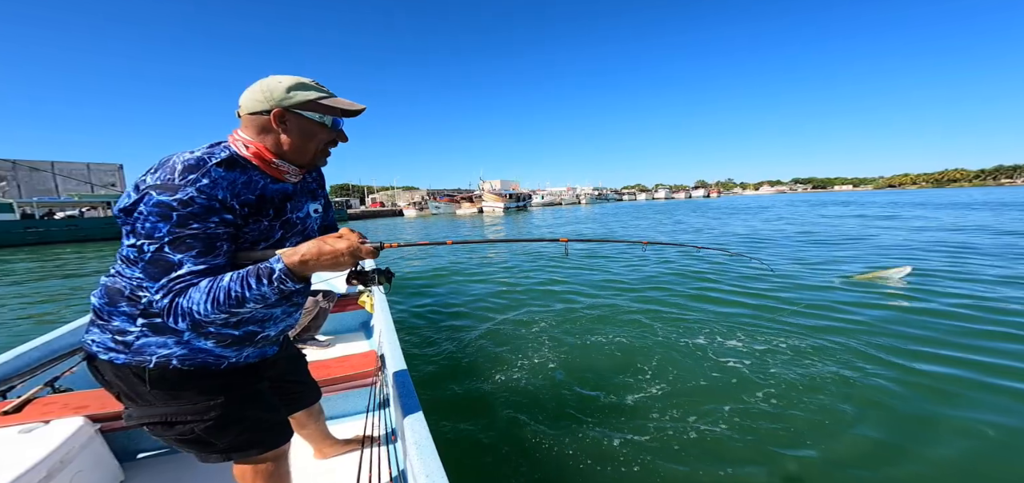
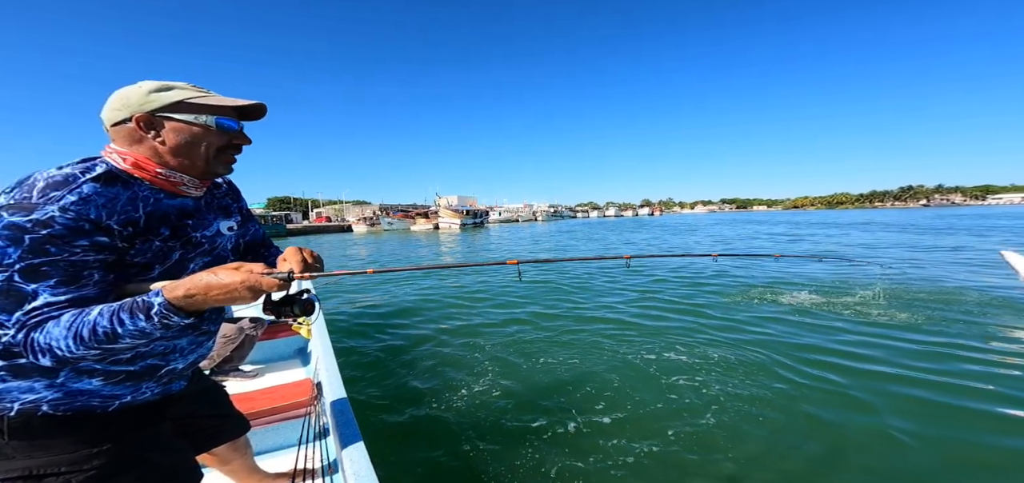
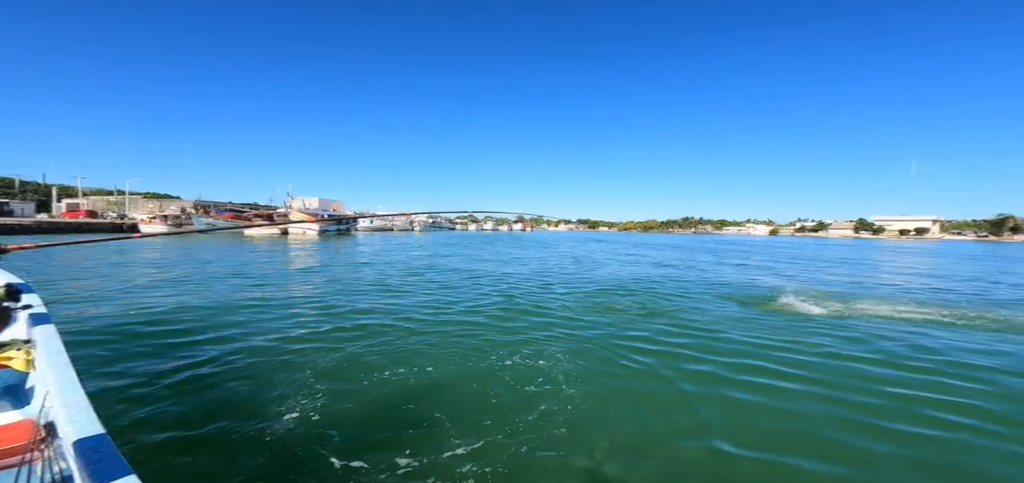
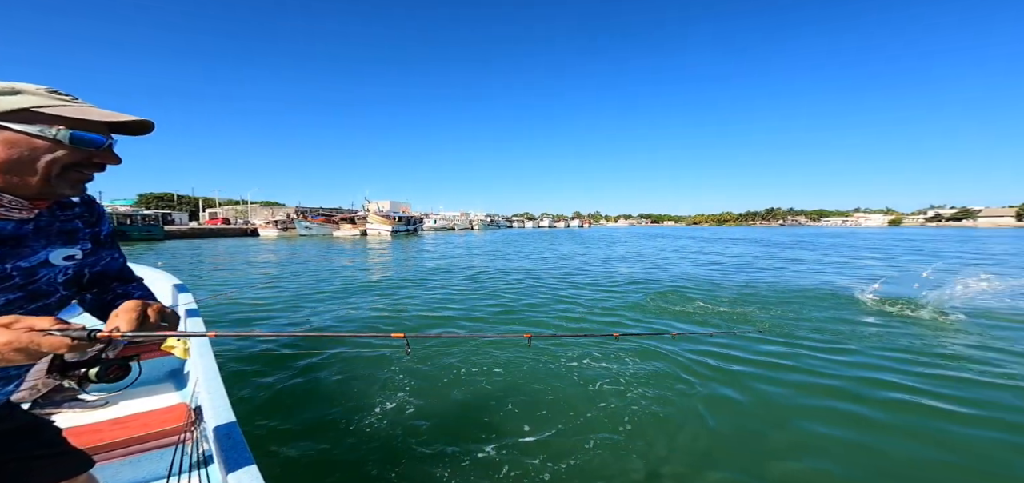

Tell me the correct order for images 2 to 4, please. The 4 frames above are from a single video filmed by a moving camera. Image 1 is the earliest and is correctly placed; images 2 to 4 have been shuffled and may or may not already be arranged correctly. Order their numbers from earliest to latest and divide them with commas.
2, 4, 3
